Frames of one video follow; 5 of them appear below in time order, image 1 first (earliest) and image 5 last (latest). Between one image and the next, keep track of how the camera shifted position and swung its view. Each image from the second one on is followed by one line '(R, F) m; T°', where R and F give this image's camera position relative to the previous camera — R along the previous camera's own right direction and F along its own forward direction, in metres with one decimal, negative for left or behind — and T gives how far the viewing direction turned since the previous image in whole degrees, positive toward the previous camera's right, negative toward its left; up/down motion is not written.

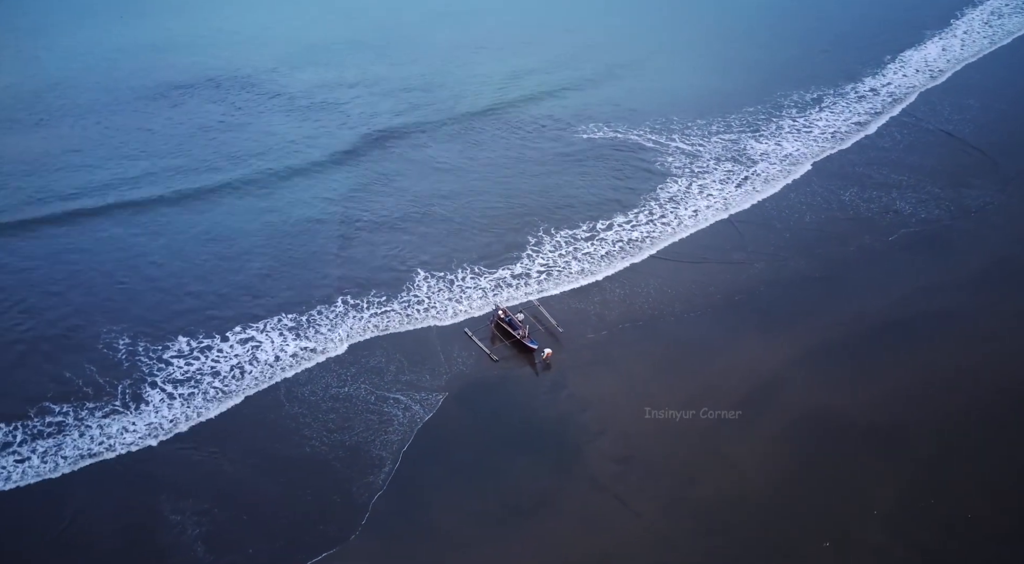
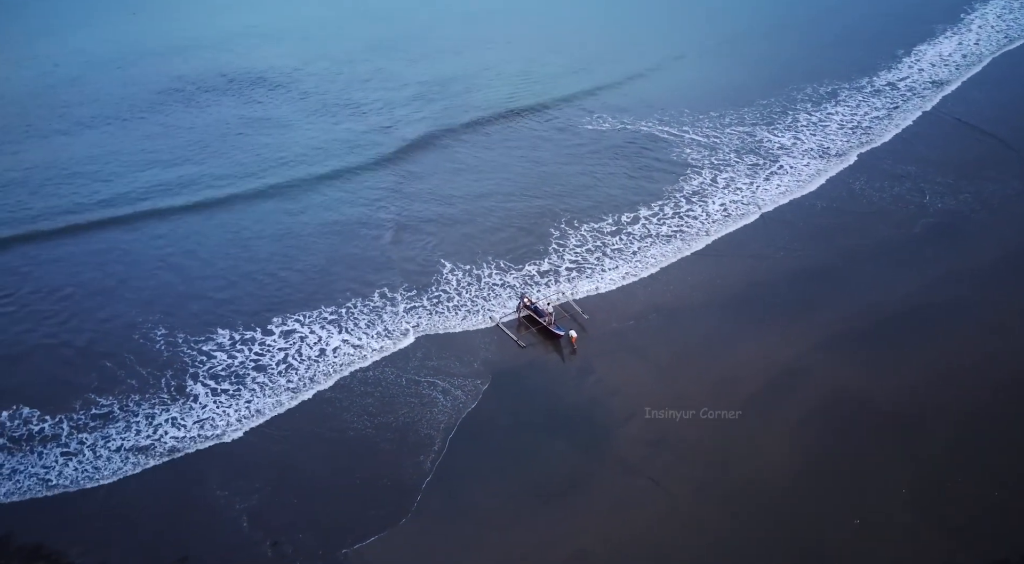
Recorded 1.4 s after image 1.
(+2.0, -1.9) m; -5°
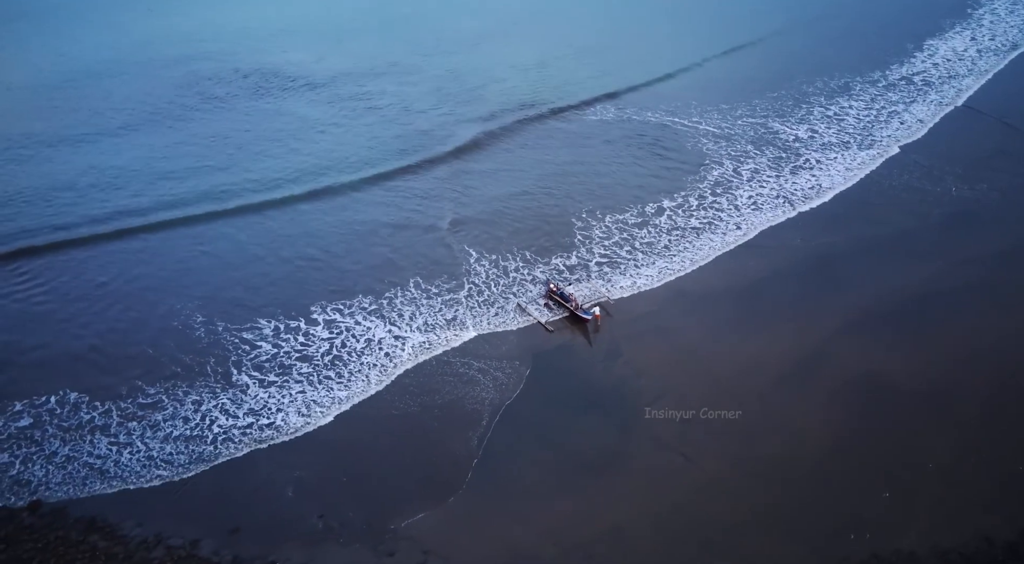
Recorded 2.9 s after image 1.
(-1.2, -1.2) m; 0°
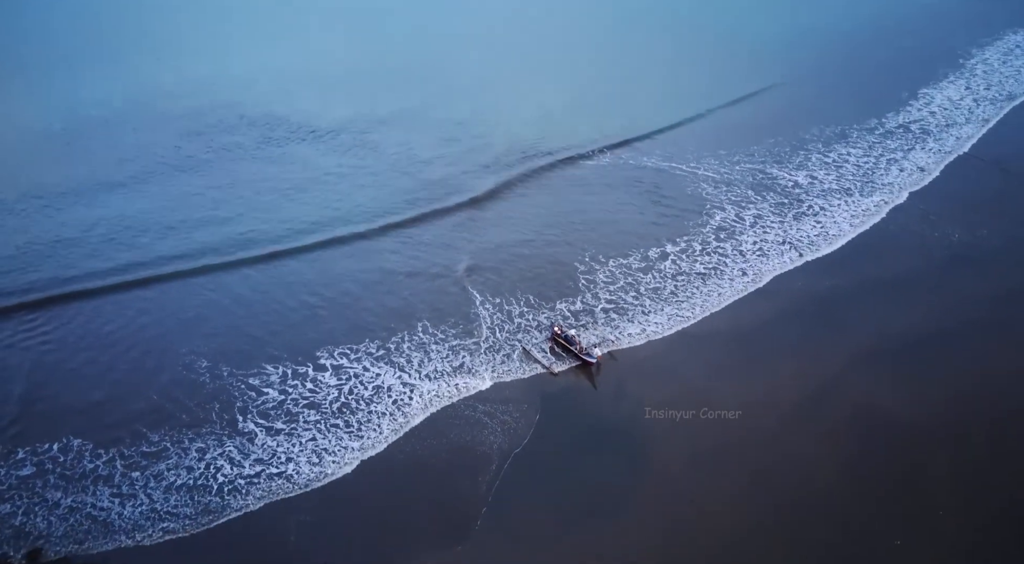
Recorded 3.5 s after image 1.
(-0.4, -0.2) m; 0°
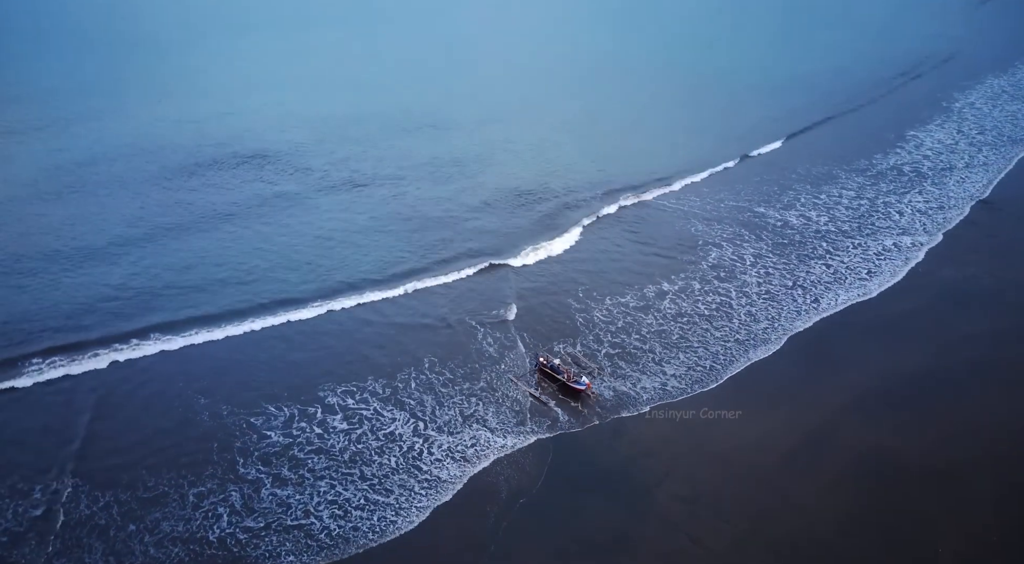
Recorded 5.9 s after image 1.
(-1.1, -0.1) m; +2°
